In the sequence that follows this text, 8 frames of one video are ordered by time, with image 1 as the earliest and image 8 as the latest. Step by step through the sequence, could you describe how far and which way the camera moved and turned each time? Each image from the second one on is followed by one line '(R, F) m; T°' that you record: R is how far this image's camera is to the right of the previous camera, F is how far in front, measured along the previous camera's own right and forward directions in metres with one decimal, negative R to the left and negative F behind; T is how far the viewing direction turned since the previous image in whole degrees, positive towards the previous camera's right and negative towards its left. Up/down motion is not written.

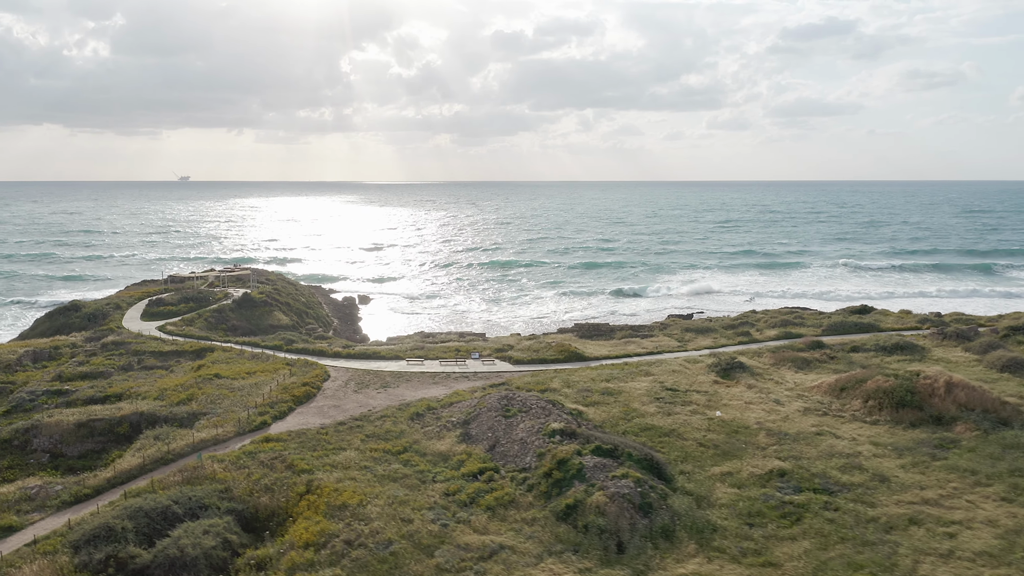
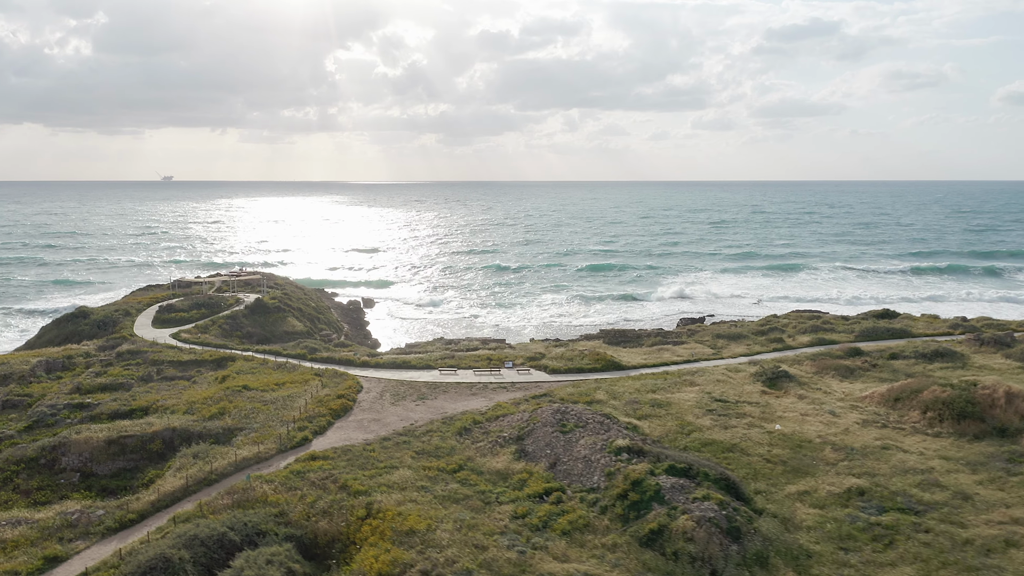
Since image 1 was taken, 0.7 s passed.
(-1.4, +0.7) m; +1°
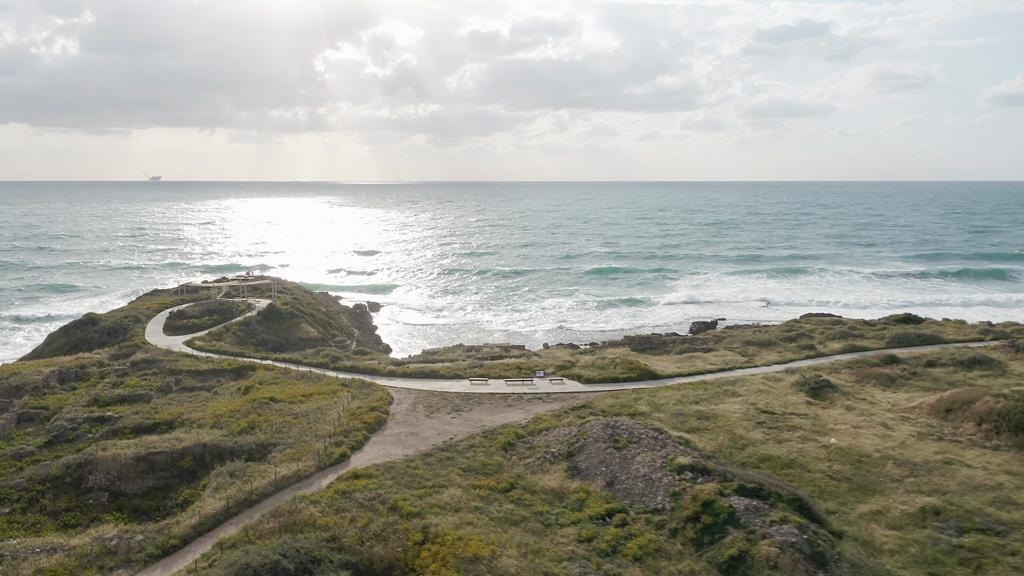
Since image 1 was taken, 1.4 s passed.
(-1.2, +0.7) m; +1°
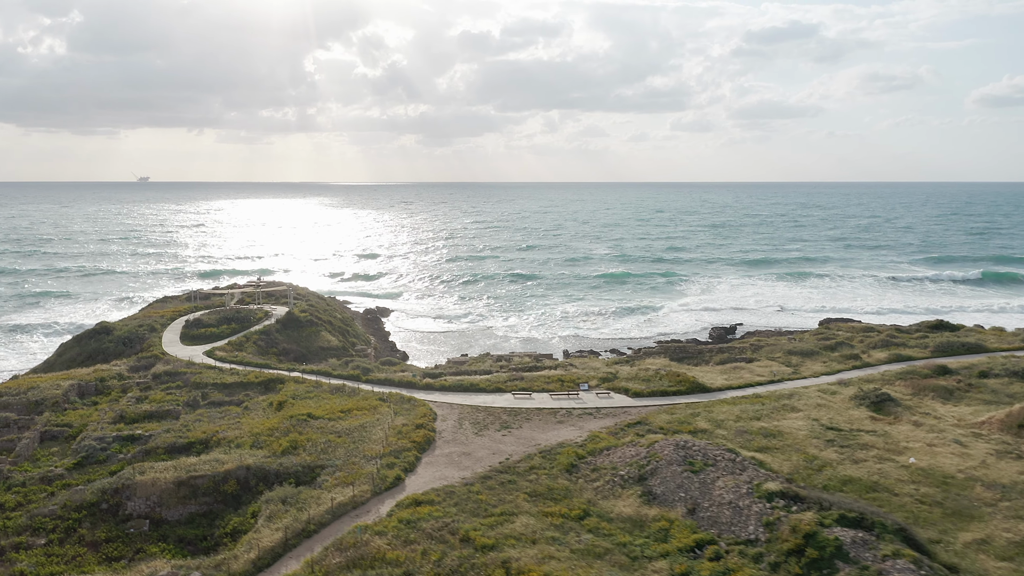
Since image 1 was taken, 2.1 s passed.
(-1.5, +0.9) m; +1°
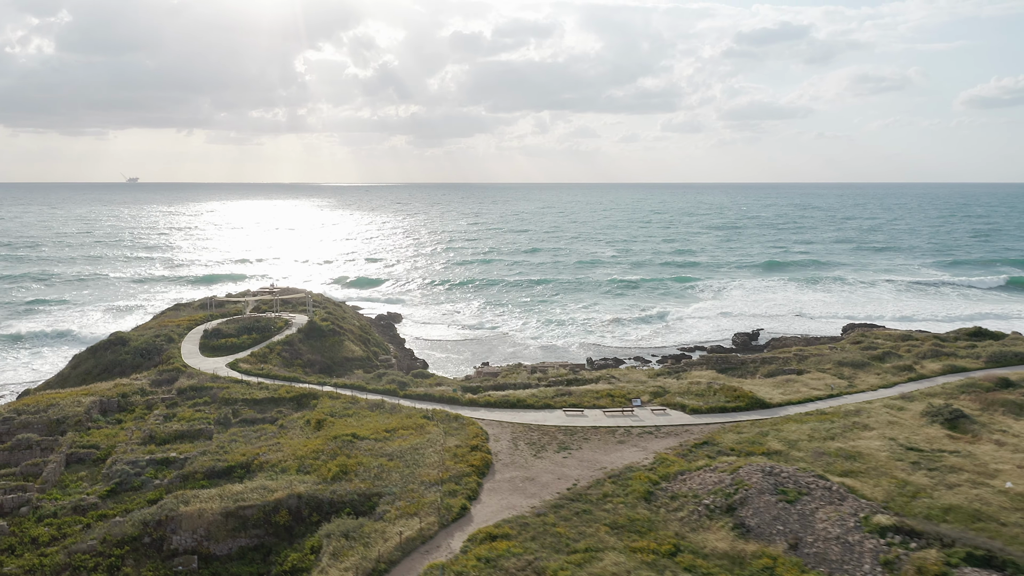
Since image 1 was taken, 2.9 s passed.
(-1.5, +1.1) m; +1°
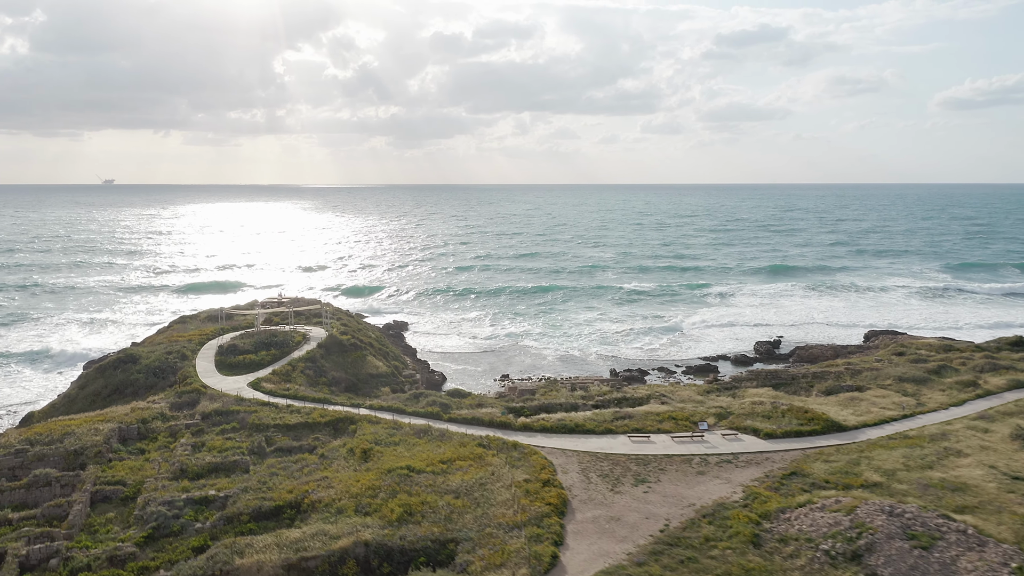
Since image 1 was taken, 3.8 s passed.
(-1.9, +1.5) m; +1°
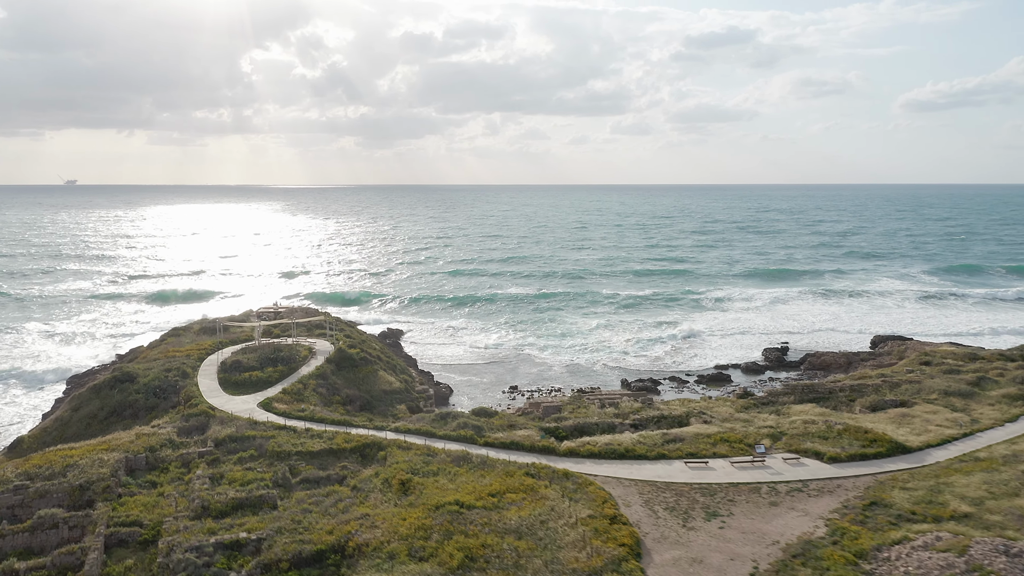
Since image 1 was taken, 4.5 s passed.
(-1.7, +1.4) m; +2°
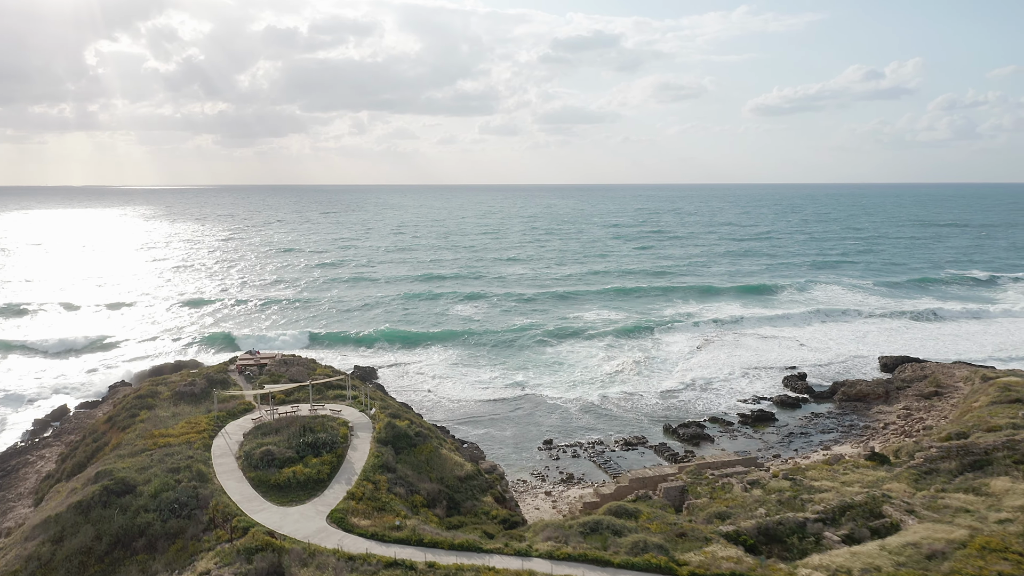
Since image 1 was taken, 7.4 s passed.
(-6.1, +5.5) m; +9°
